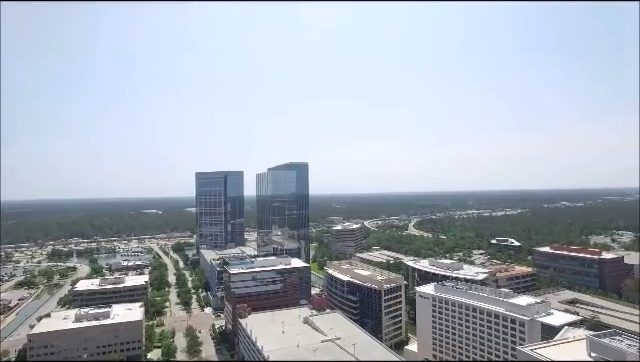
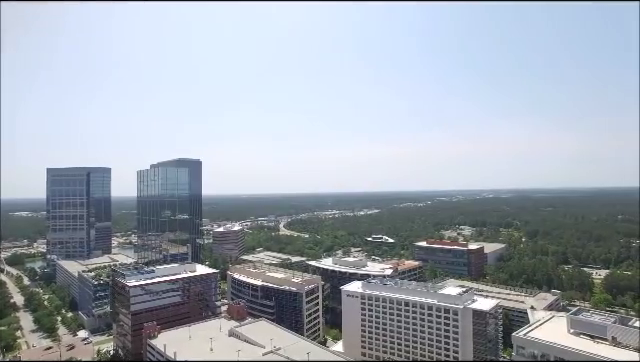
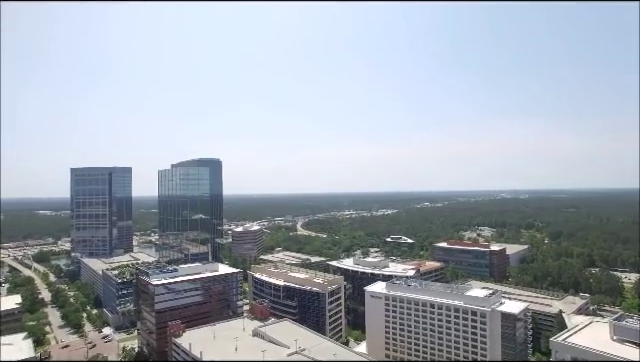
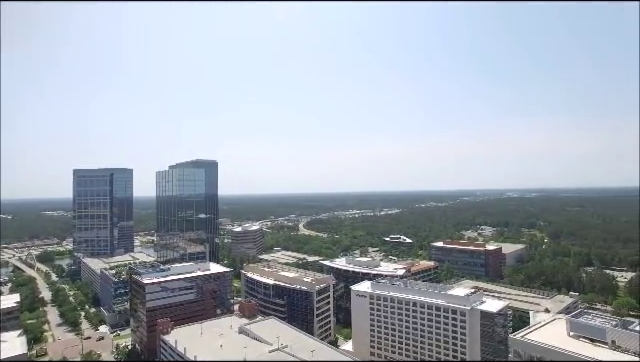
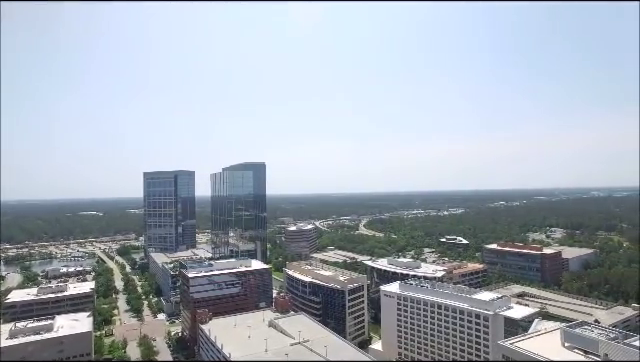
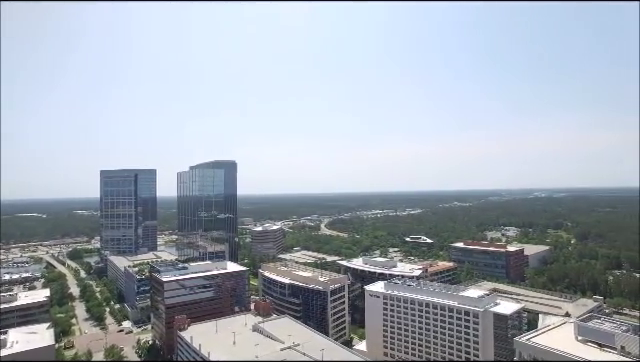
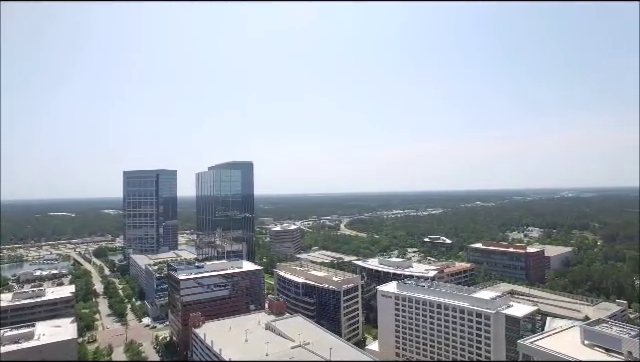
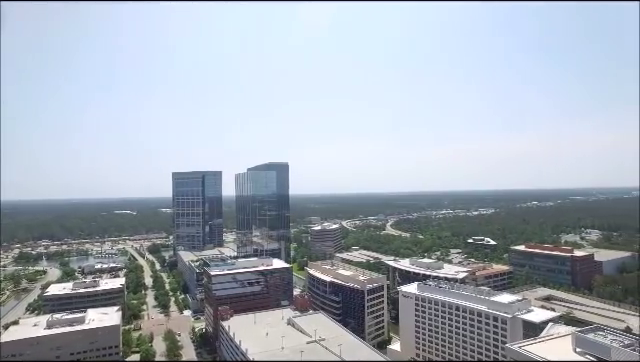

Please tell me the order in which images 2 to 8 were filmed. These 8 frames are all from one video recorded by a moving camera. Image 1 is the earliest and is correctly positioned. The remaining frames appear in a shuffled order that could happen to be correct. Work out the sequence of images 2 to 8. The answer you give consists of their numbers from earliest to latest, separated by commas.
8, 5, 7, 6, 4, 2, 3
